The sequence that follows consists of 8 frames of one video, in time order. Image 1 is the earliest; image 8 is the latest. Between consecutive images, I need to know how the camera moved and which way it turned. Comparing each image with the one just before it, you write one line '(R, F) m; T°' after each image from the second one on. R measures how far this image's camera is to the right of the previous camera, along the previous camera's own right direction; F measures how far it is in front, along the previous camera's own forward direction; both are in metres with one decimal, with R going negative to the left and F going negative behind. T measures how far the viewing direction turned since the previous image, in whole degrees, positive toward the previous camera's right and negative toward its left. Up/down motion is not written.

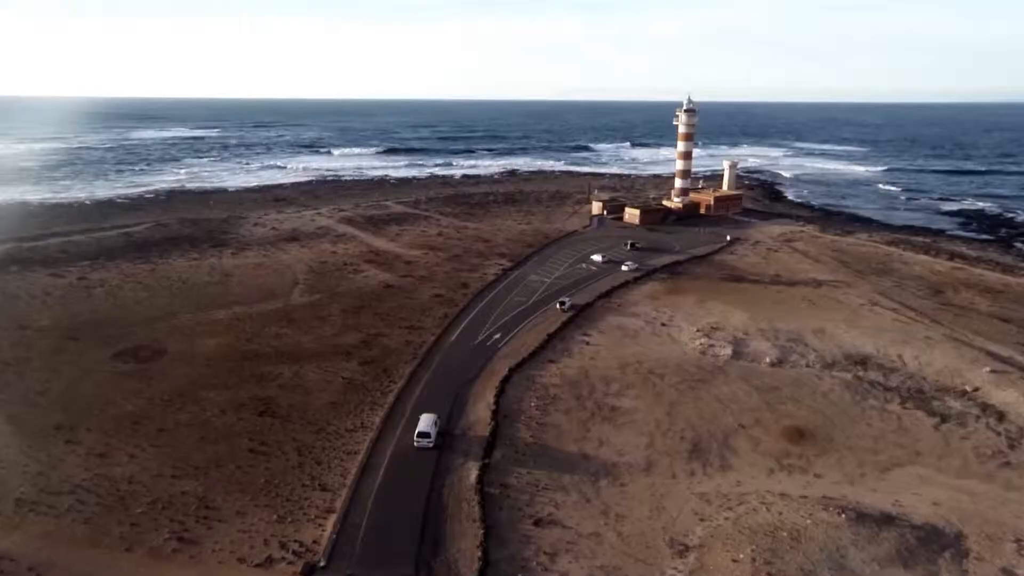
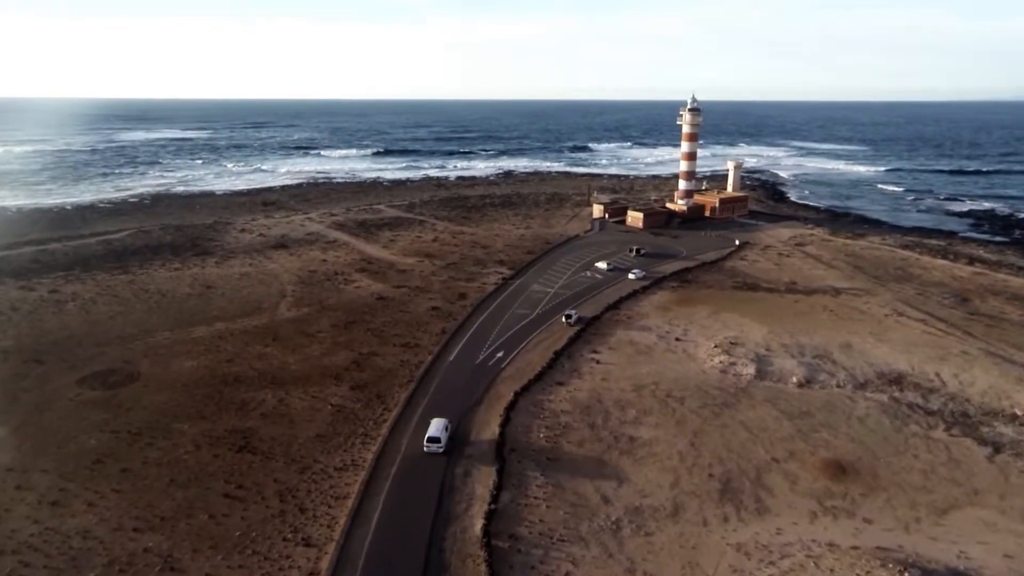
(-0.4, +2.3) m; 0°
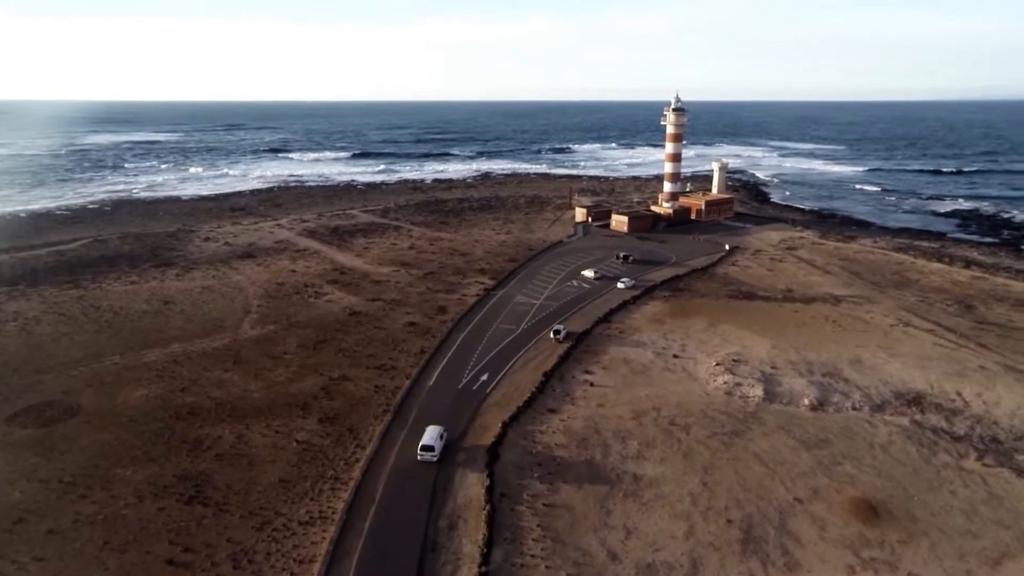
(-0.3, +2.4) m; +2°
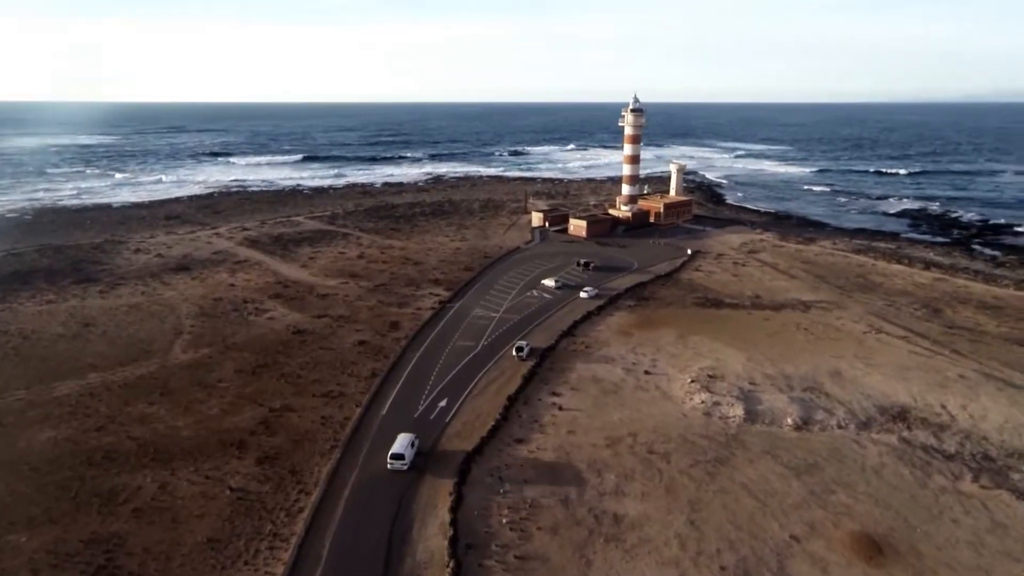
(-0.2, +2.1) m; +4°
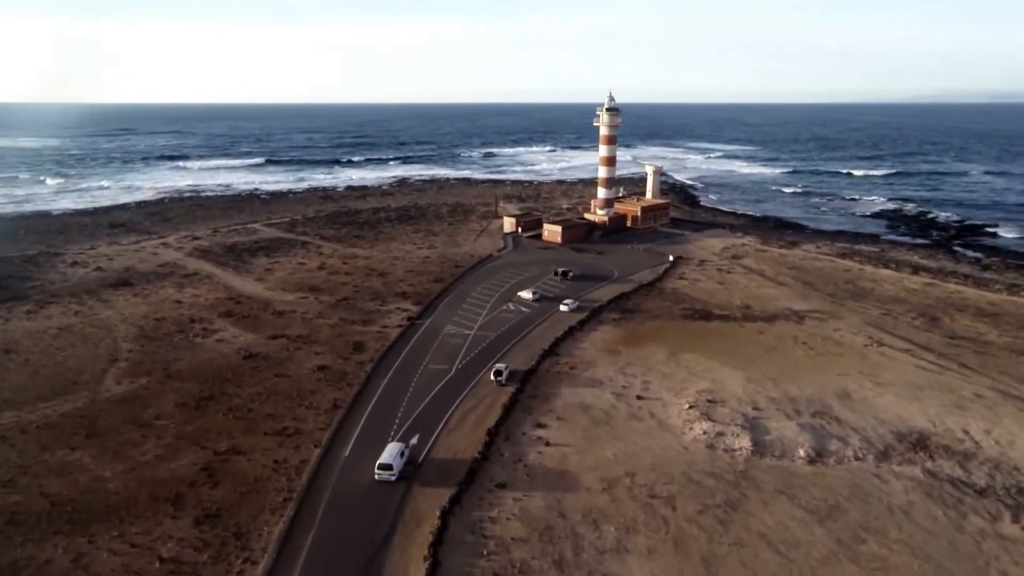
(-0.3, +2.6) m; +3°
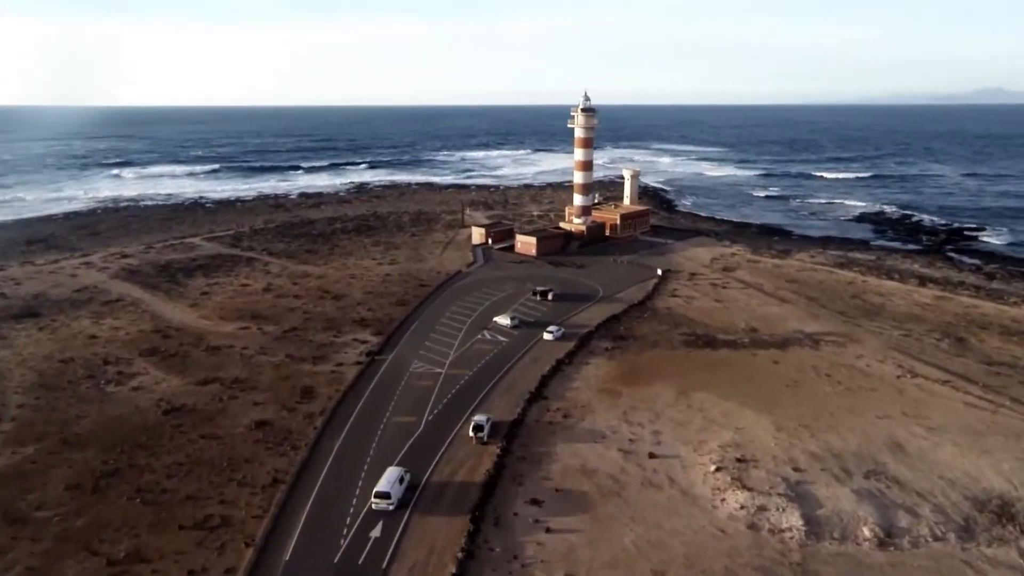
(-0.6, +4.4) m; +3°
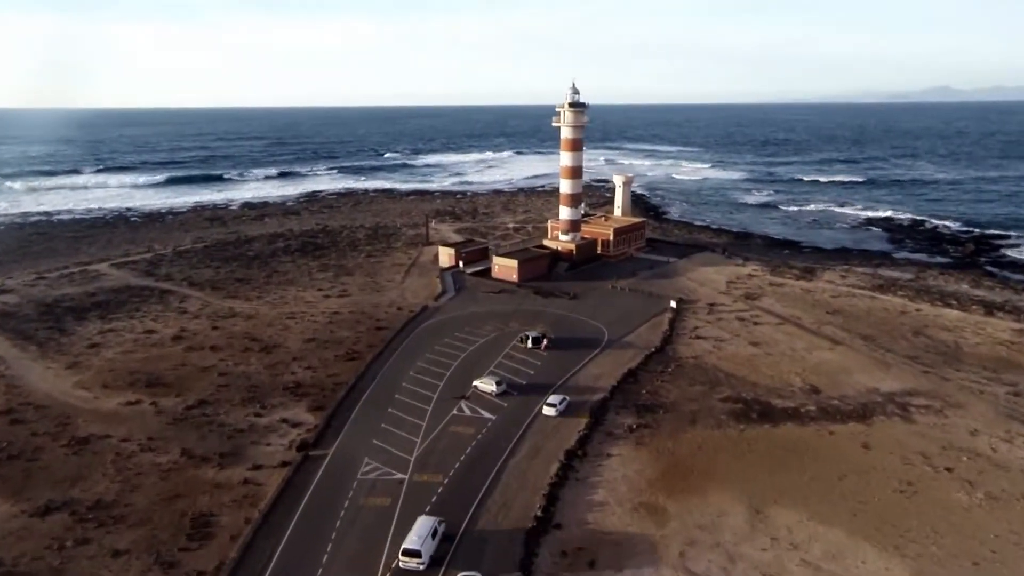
(-0.7, +7.6) m; +3°
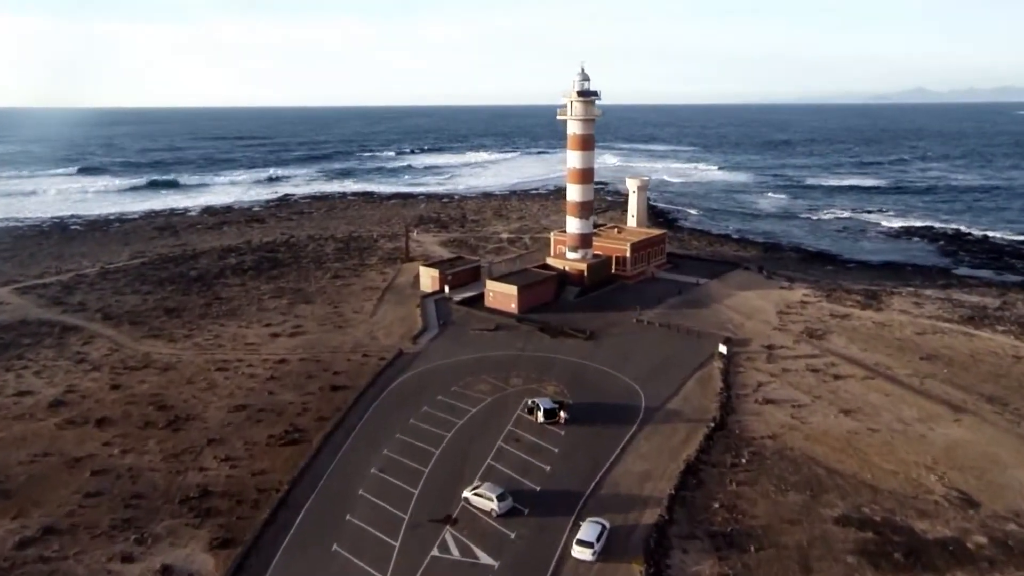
(-0.5, +7.5) m; +1°
